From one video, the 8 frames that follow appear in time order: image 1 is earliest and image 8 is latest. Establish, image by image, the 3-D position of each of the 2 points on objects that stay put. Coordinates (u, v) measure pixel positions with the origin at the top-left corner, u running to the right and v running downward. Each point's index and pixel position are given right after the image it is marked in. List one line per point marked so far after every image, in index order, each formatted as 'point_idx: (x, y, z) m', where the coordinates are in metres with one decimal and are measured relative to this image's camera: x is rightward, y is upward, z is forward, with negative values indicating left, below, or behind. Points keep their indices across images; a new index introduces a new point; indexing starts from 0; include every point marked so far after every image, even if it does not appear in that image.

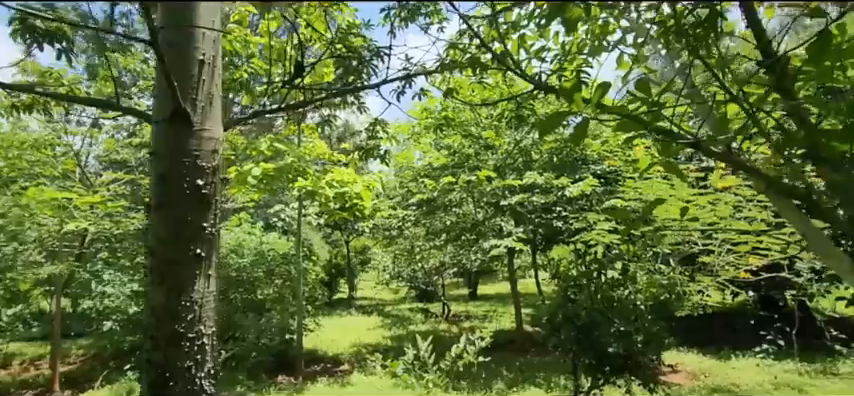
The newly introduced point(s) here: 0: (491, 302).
0: (+1.3, -2.2, +9.5) m
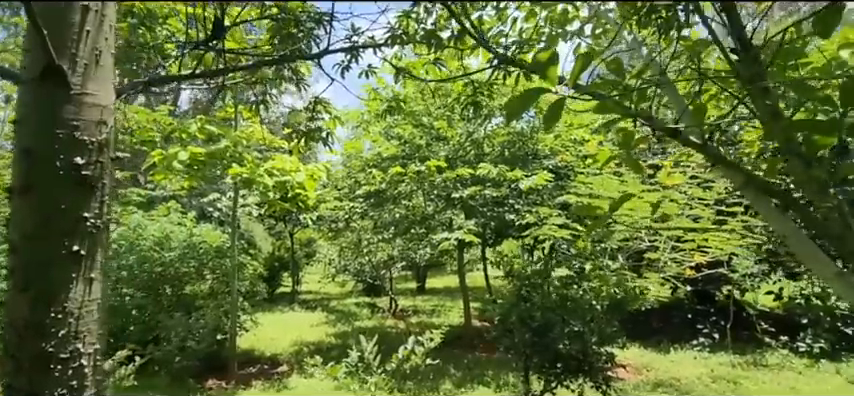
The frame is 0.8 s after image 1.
0: (+0.2, -2.1, +9.4) m
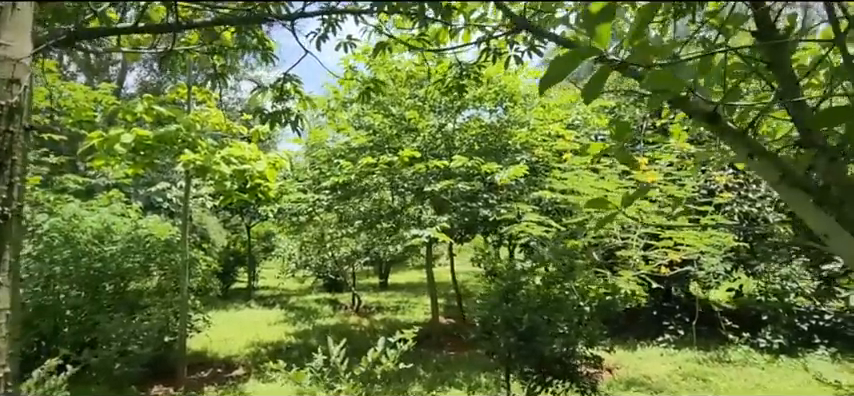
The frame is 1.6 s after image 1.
0: (-0.5, -1.9, +9.1) m
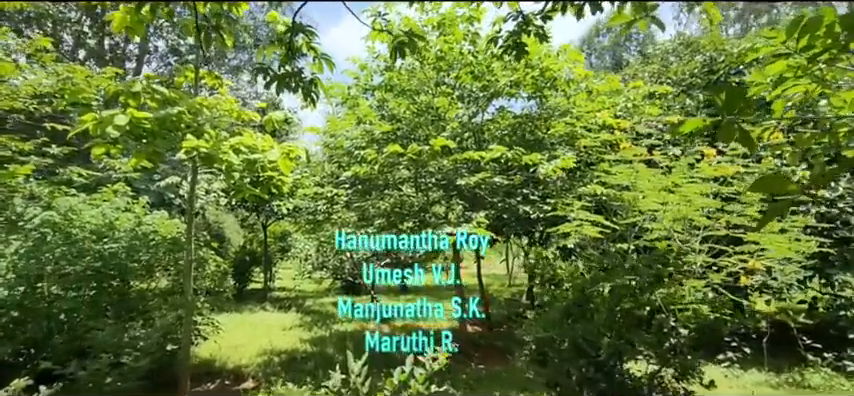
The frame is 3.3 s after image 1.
0: (0.0, -1.9, +8.6) m
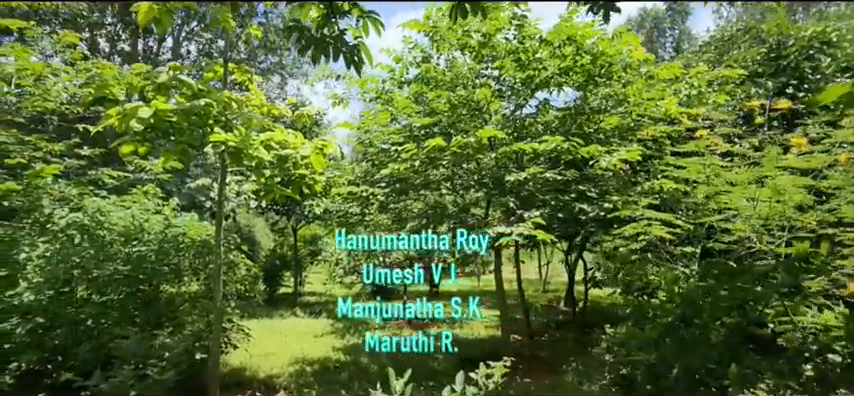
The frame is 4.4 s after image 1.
0: (+0.6, -1.9, +8.2) m
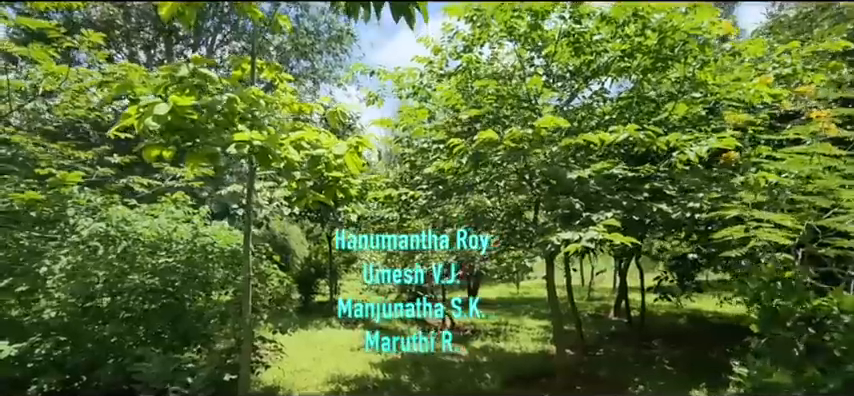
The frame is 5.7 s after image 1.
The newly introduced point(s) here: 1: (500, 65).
0: (+1.3, -2.0, +7.7) m
1: (+0.7, +1.3, +4.3) m
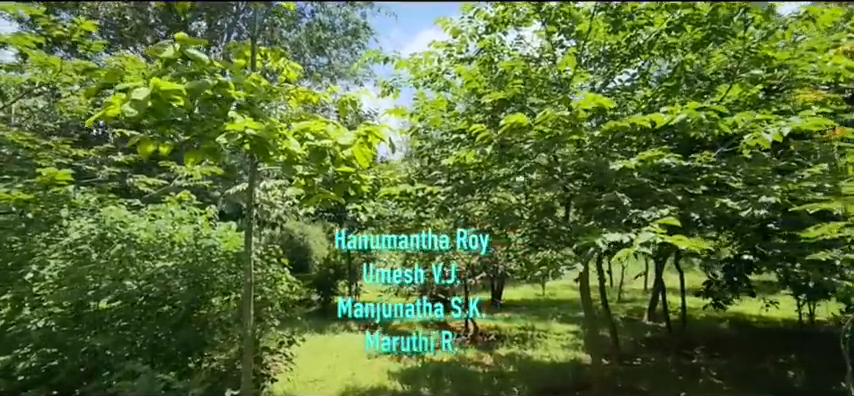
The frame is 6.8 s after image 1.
0: (+1.7, -1.9, +7.2) m
1: (+0.9, +1.3, +3.9) m
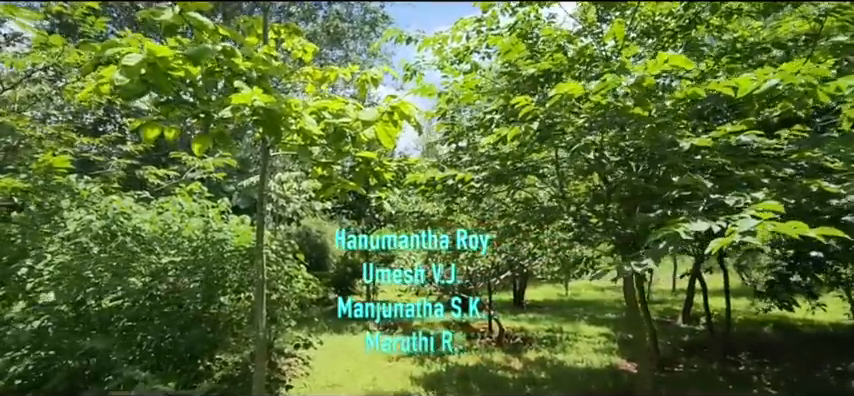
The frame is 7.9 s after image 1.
0: (+2.0, -1.9, +6.8) m
1: (+1.1, +1.4, +3.5) m
